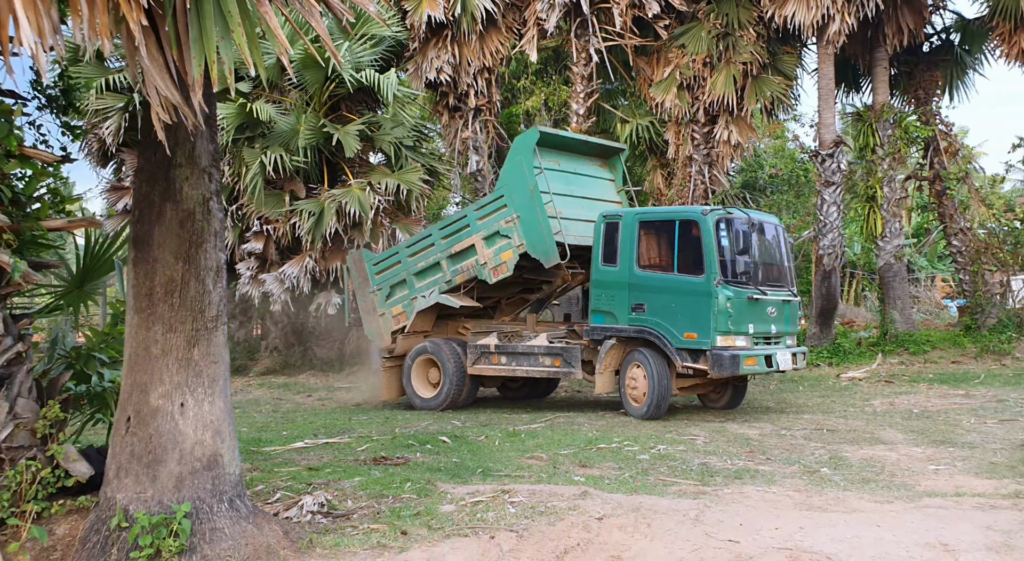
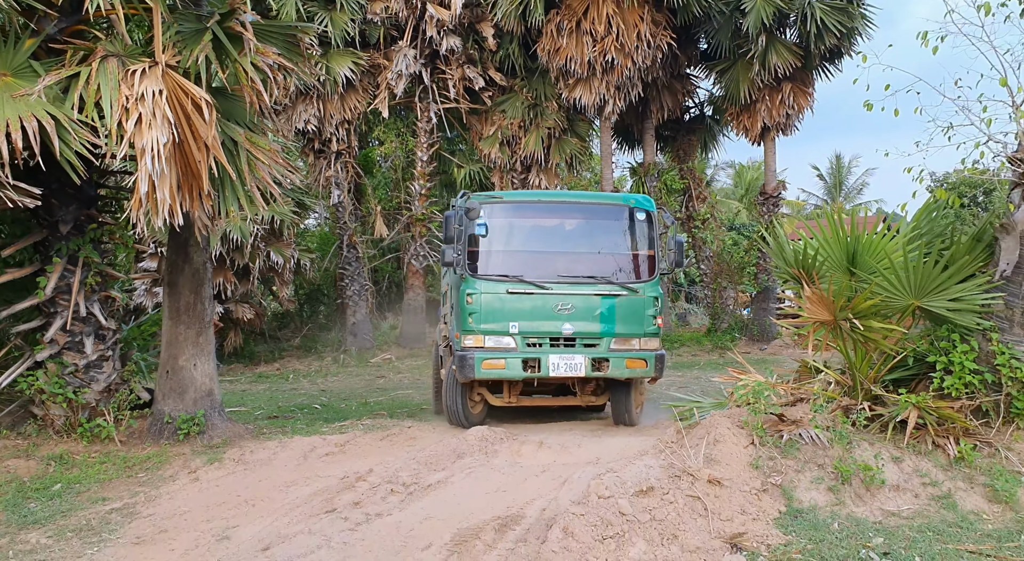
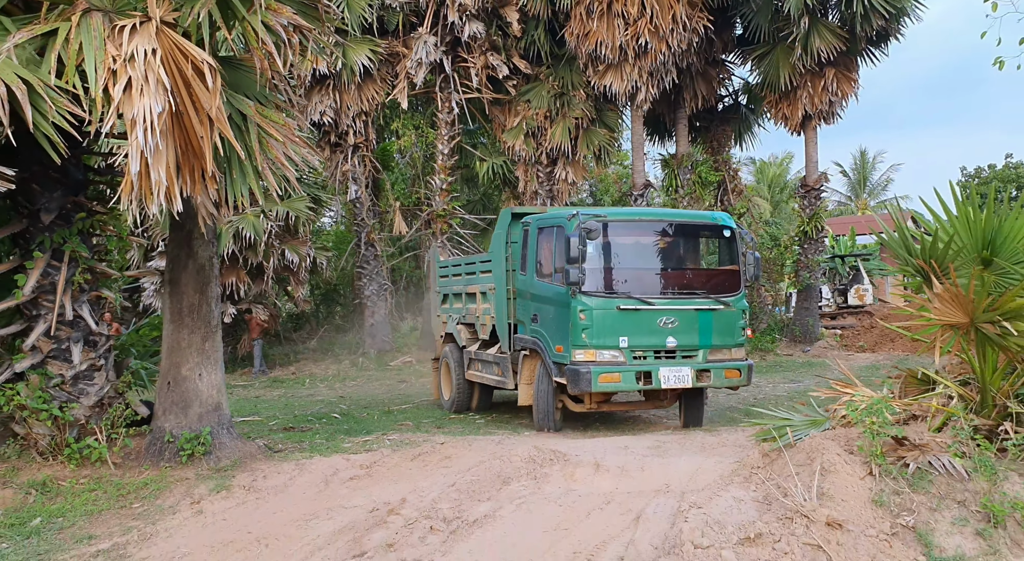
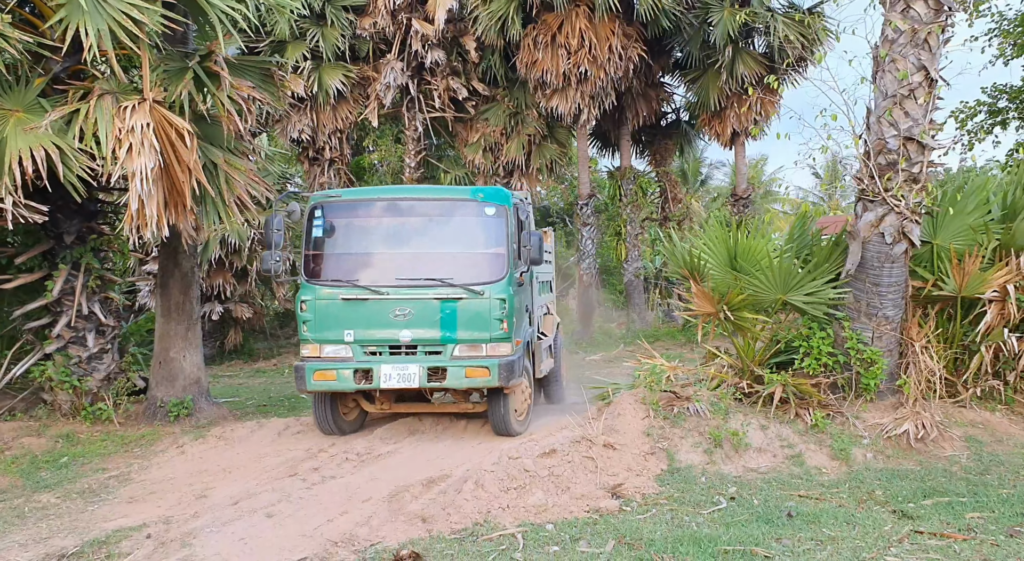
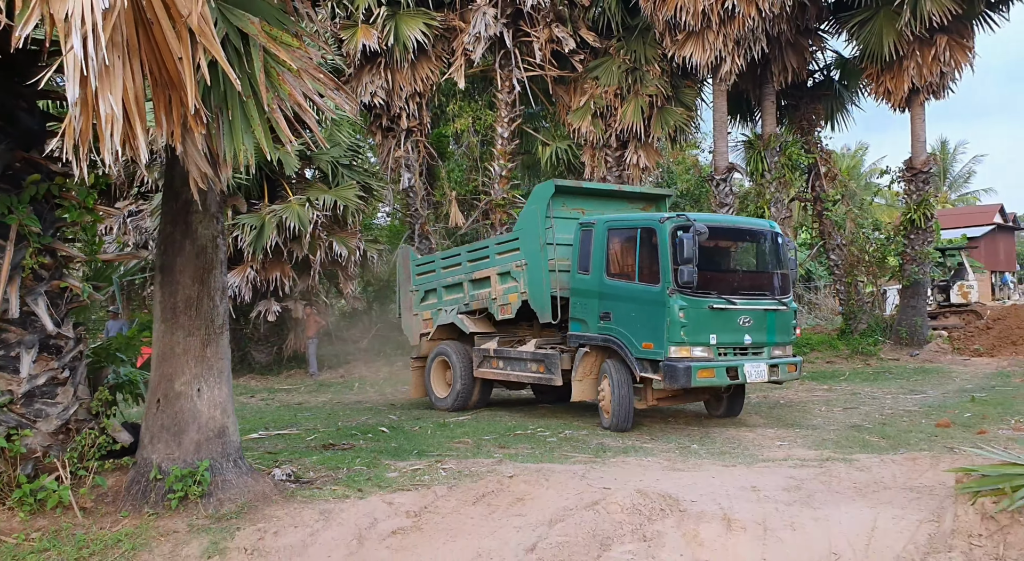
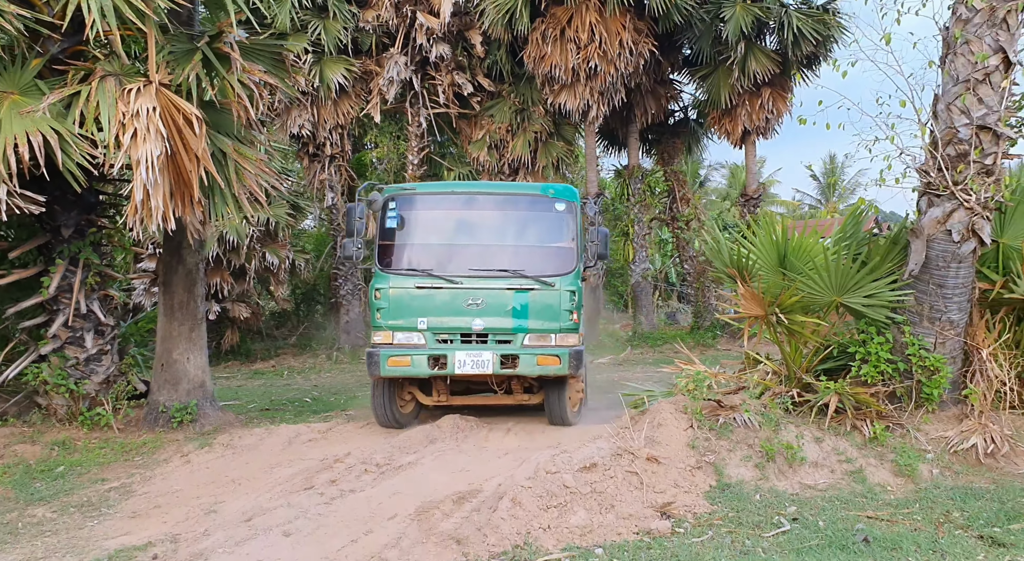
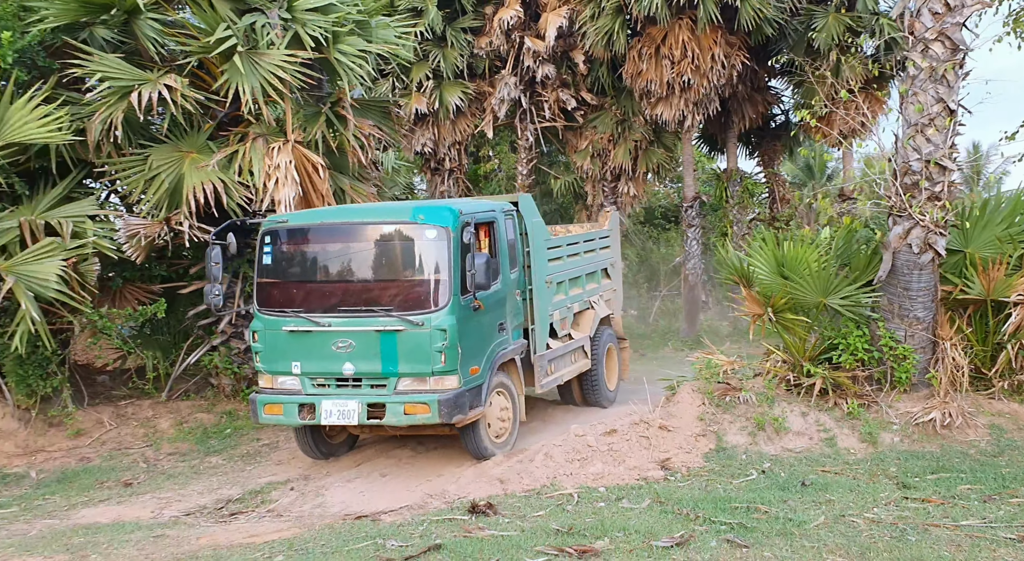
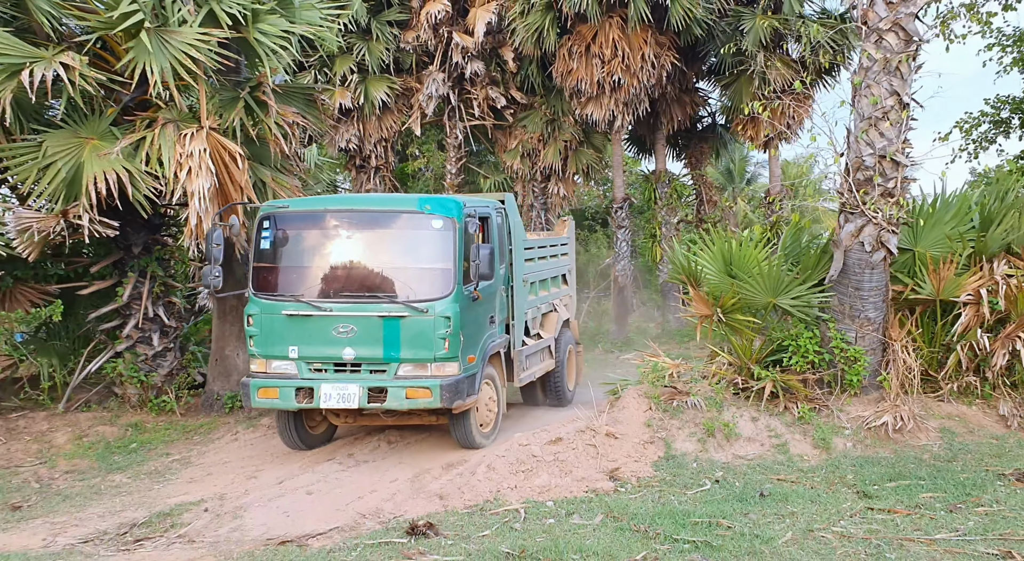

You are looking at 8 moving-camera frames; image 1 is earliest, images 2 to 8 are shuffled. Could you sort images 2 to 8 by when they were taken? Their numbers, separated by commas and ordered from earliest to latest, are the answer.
5, 3, 2, 6, 4, 8, 7
